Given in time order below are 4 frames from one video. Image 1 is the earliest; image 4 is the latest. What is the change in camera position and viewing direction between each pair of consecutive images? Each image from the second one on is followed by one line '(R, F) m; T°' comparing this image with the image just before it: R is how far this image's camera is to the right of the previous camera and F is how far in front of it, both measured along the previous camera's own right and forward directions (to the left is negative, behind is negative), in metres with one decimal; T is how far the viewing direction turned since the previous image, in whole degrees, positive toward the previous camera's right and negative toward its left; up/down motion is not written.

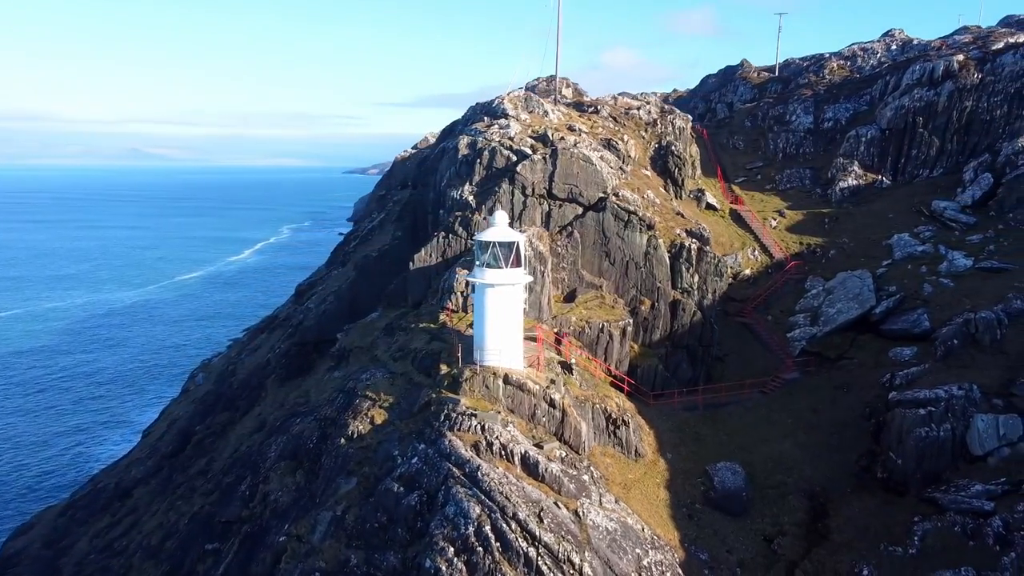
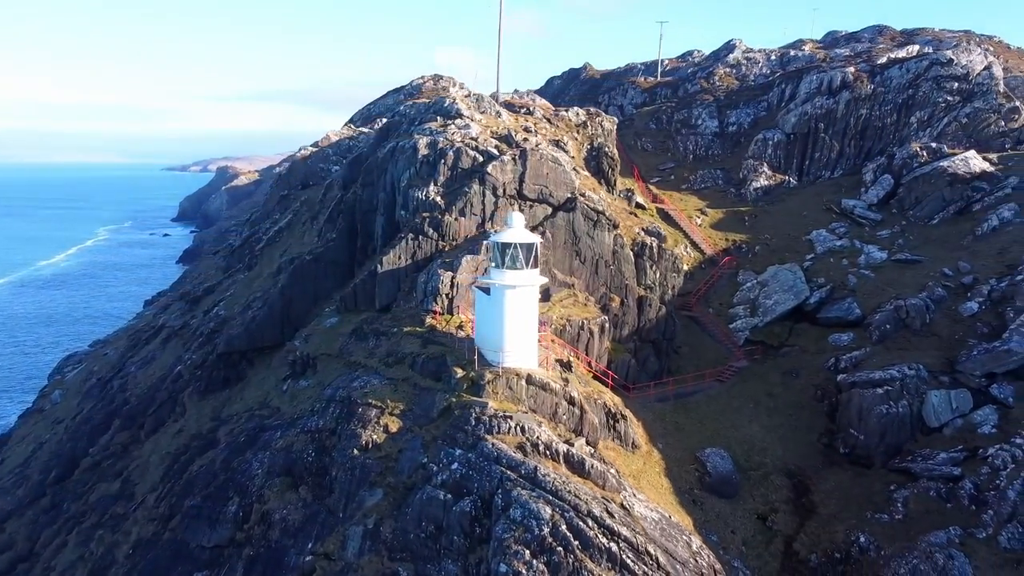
(-5.1, +0.4) m; +12°
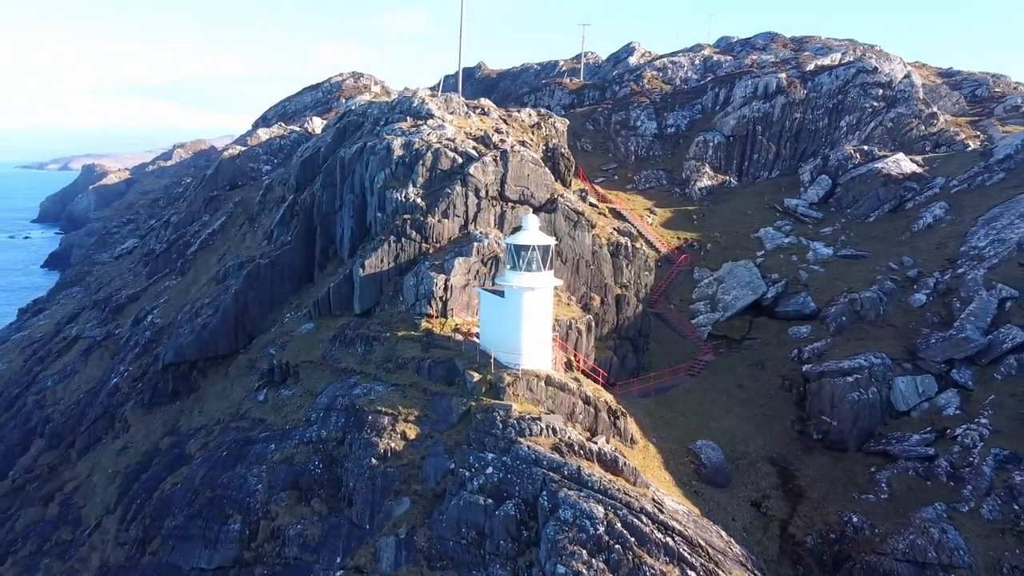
(-3.7, +0.2) m; +8°
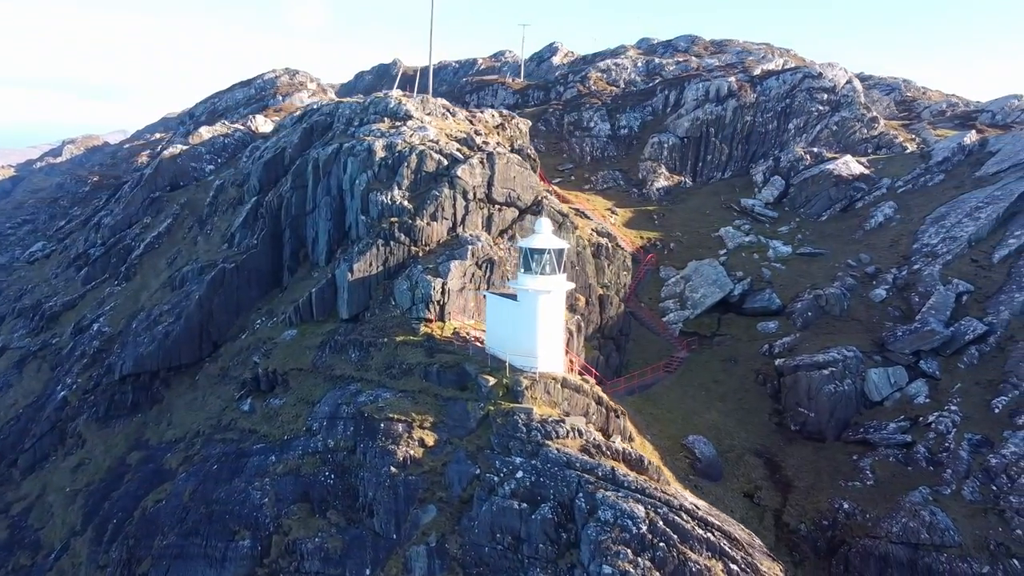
(-3.0, +0.1) m; +6°
